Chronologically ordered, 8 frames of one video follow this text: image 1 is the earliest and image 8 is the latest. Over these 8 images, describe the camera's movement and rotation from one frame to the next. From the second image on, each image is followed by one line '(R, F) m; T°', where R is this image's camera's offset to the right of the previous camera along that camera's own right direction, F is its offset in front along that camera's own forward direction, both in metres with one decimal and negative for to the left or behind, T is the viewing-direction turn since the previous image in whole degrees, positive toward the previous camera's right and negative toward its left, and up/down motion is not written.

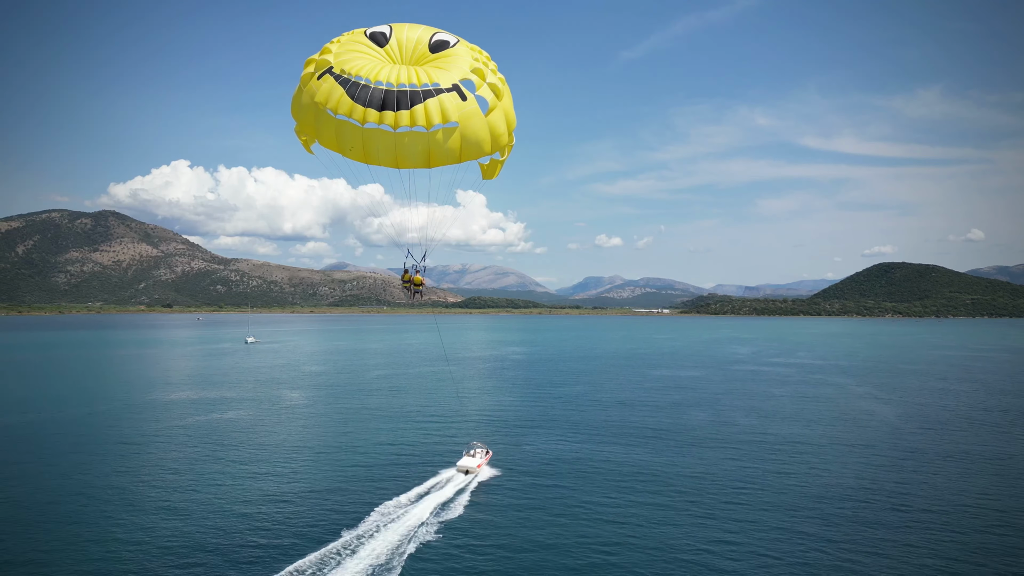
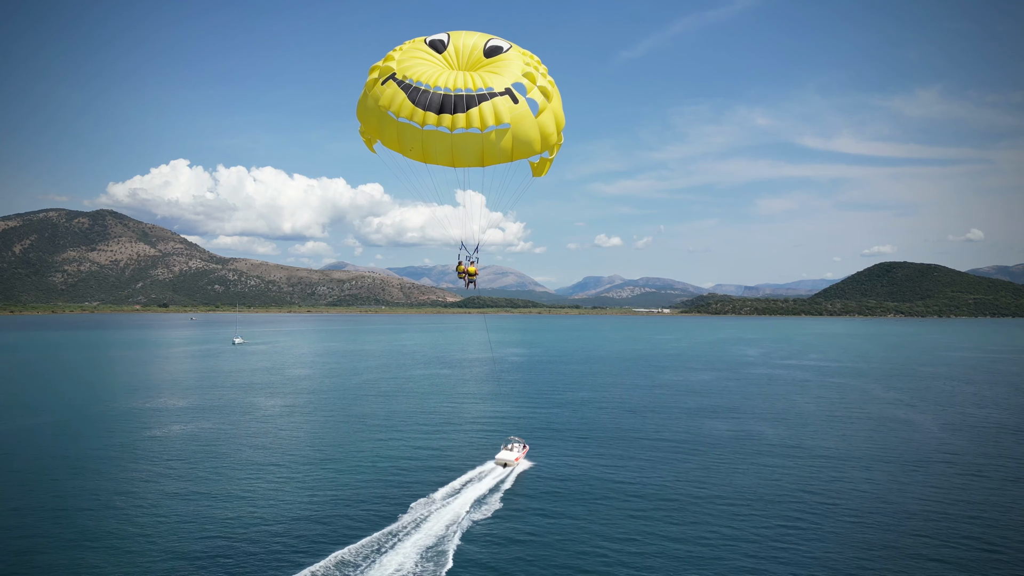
(0.0, +3.1) m; 0°
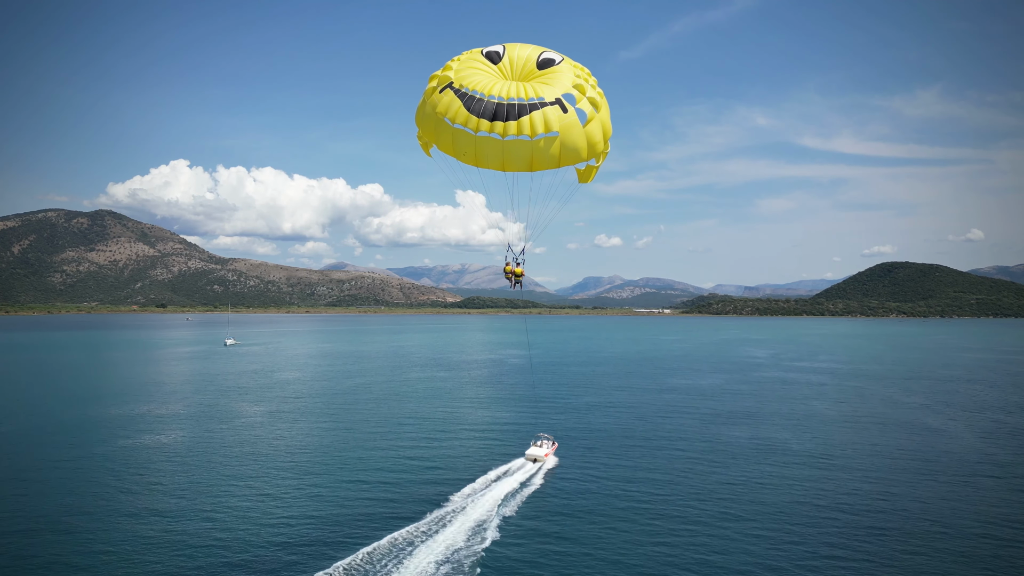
(0.0, +2.2) m; 0°
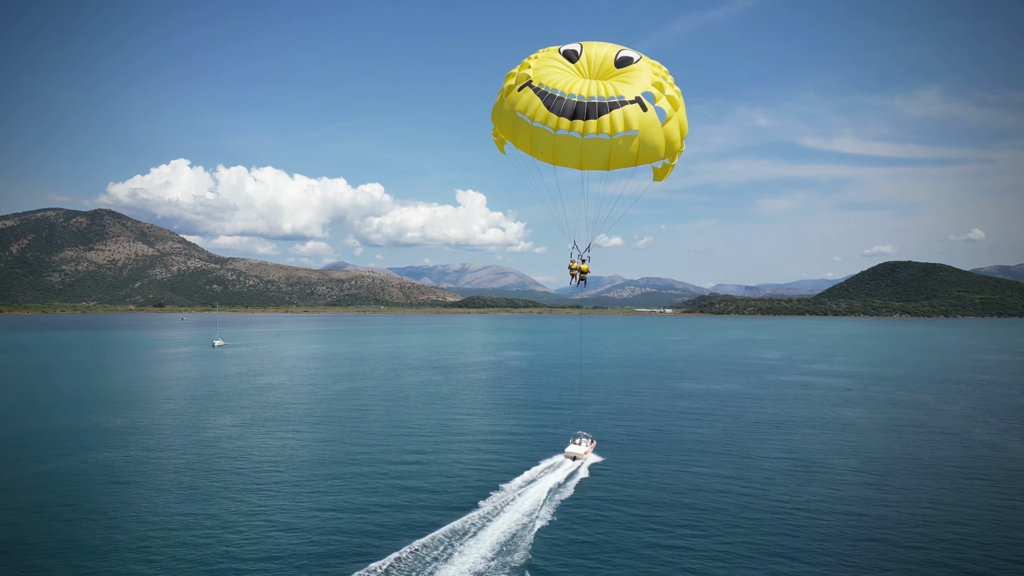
(0.0, +3.0) m; 0°
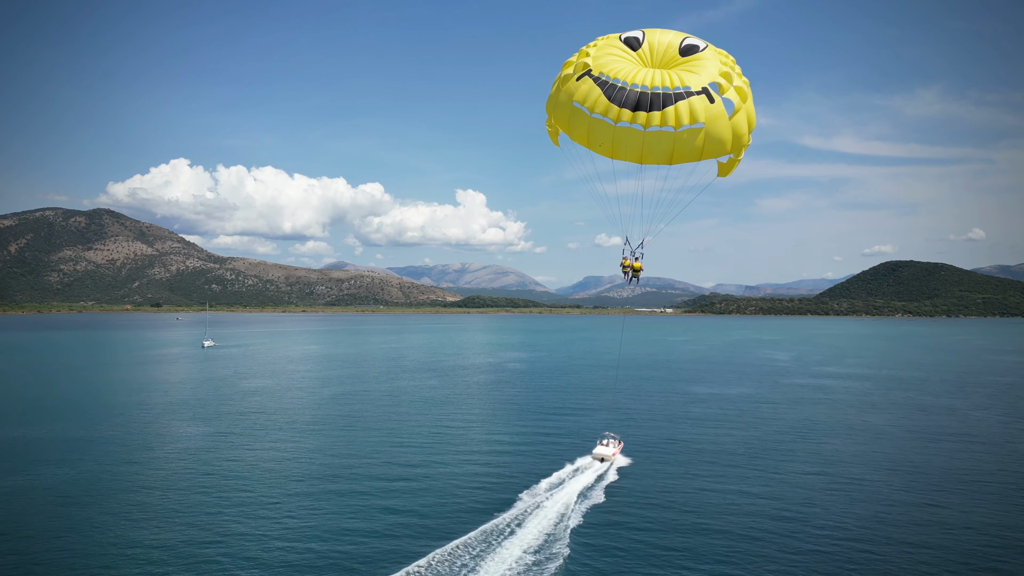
(0.0, +2.3) m; 0°
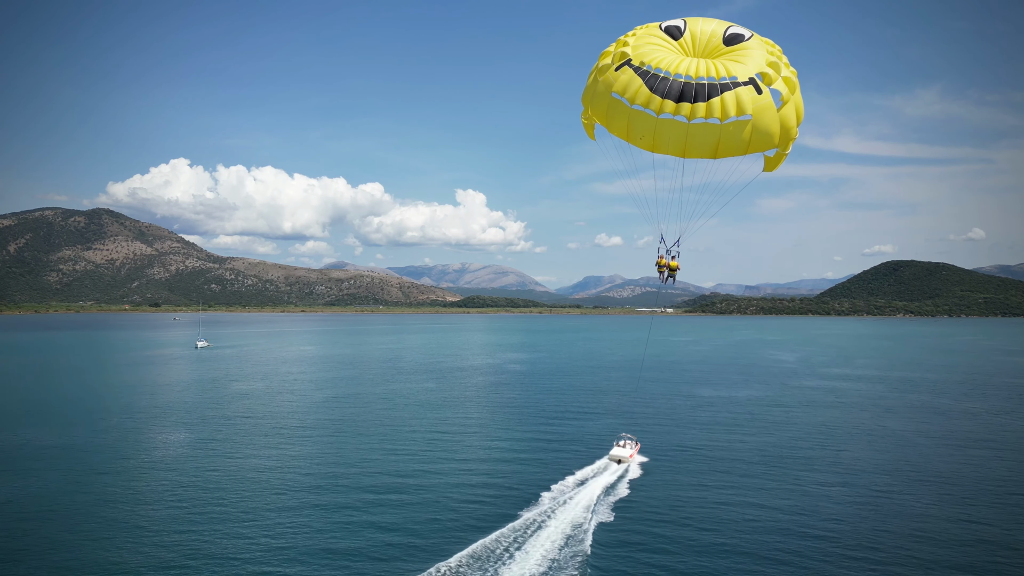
(0.0, +1.4) m; 0°
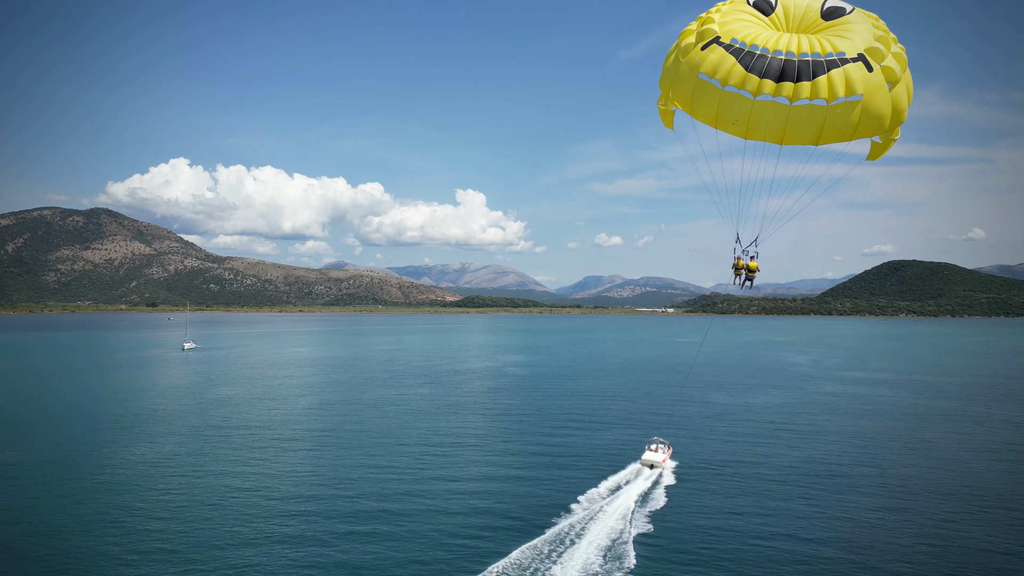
(0.0, +2.5) m; 0°
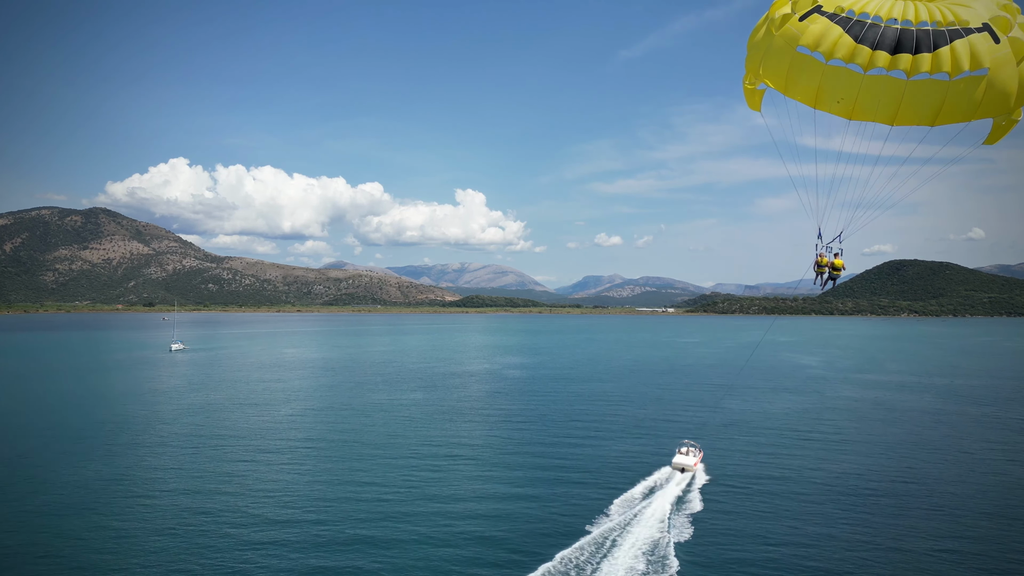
(0.0, +2.3) m; 0°
